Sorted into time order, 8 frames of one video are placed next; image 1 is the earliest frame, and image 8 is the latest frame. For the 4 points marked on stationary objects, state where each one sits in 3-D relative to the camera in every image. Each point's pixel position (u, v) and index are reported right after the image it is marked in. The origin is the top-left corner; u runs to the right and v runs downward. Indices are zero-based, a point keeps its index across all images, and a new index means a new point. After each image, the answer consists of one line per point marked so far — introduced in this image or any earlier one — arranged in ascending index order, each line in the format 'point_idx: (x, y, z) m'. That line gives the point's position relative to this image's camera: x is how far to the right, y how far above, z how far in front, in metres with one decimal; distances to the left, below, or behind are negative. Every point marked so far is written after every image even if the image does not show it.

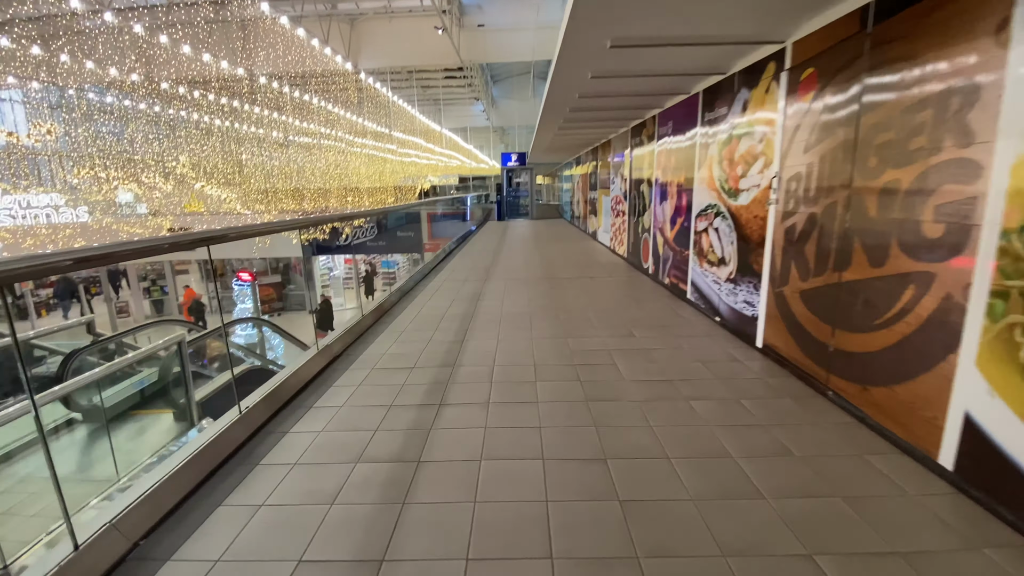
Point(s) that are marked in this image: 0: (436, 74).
0: (-2.5, +7.0, +15.8) m
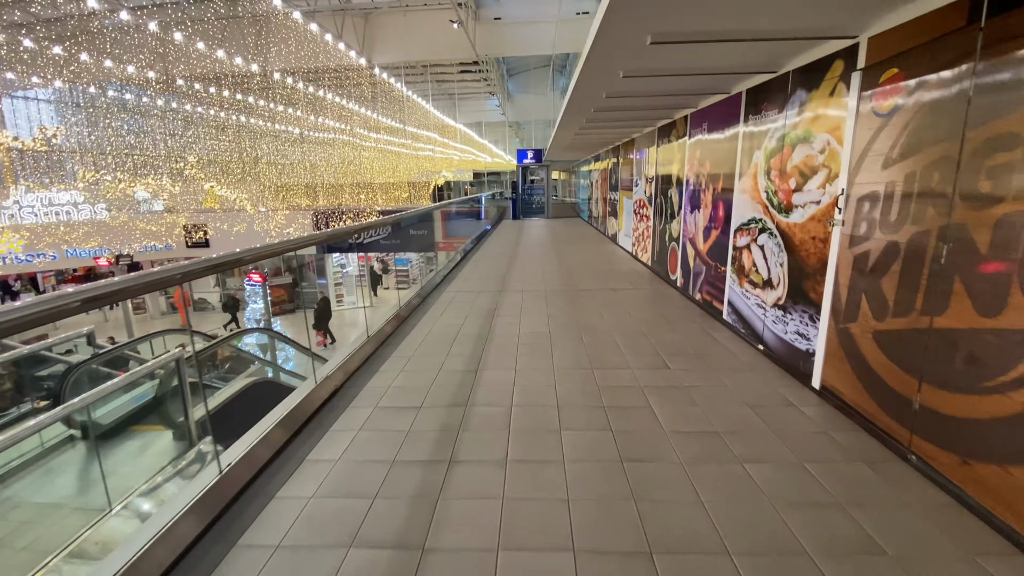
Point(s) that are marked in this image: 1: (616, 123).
0: (-1.9, +7.0, +15.4) m
1: (+1.3, +2.0, +5.8) m
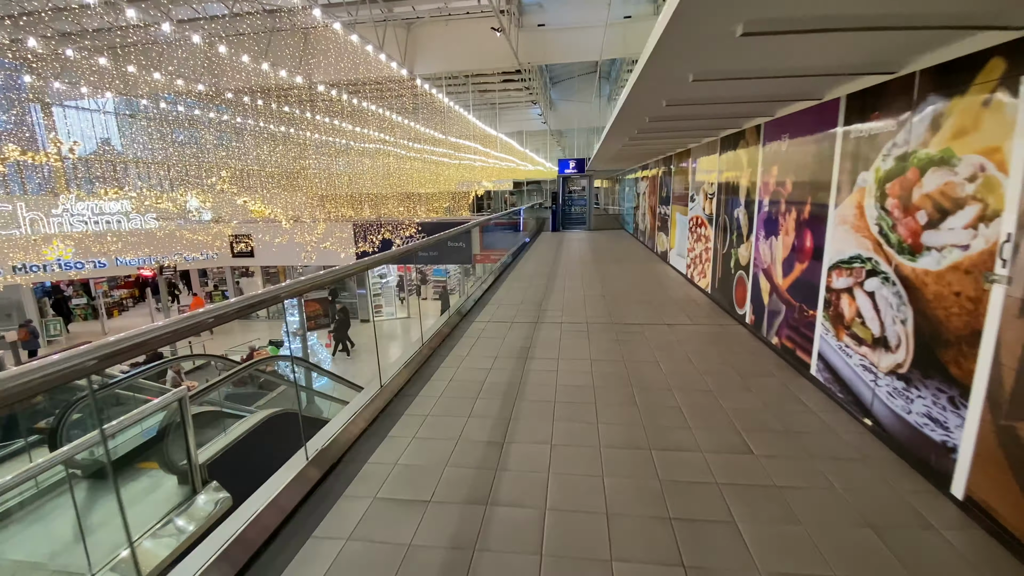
0: (-0.6, +6.6, +15.1) m
1: (+1.7, +1.7, +5.3) m
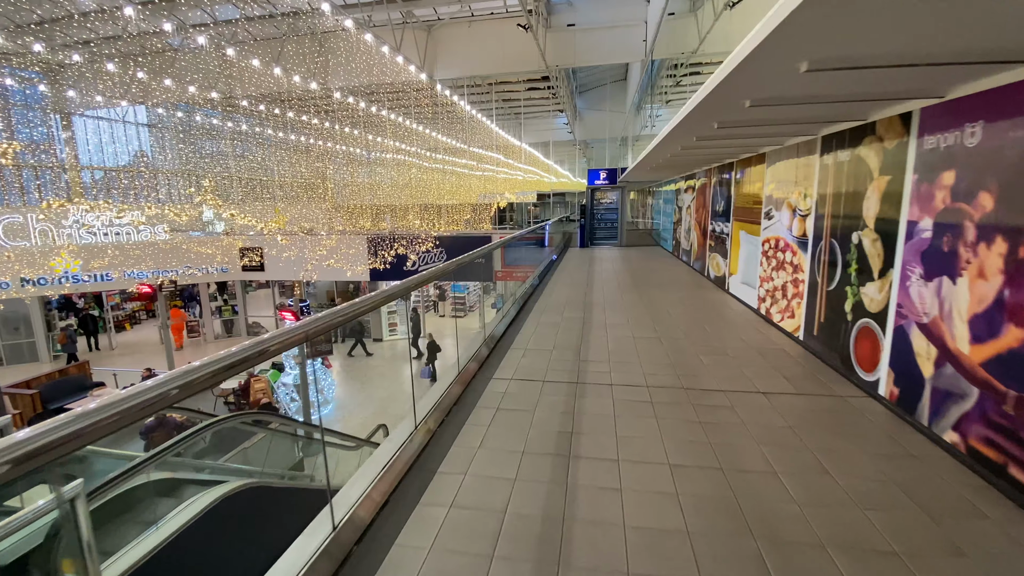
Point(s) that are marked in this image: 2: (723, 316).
0: (+0.2, +6.0, +14.3) m
1: (+2.0, +1.3, +4.2) m
2: (+2.0, -0.3, +4.5) m
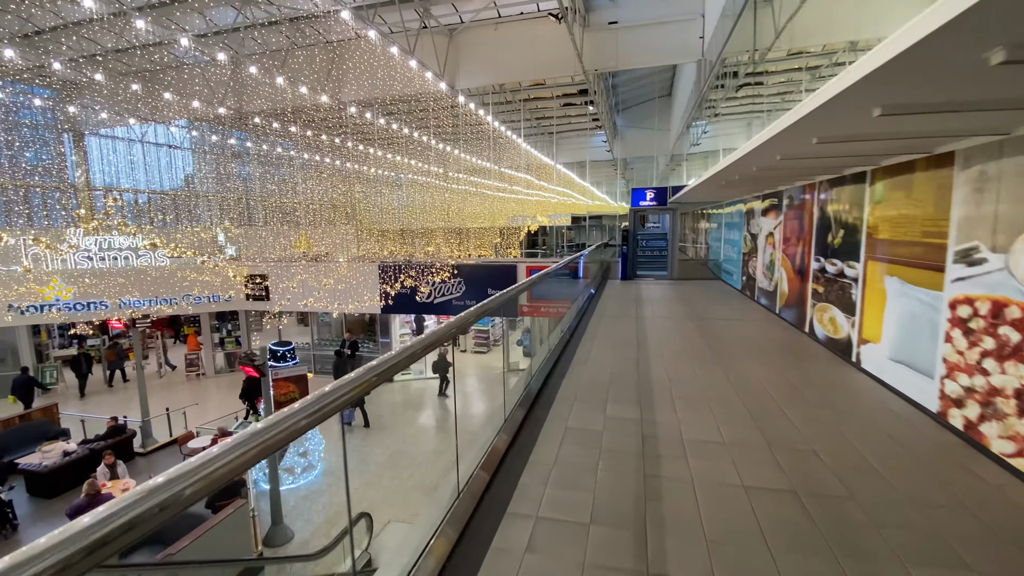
0: (+1.1, +5.1, +12.8) m
1: (+2.1, +0.8, +2.4) m
2: (+2.1, -0.8, +2.7) m
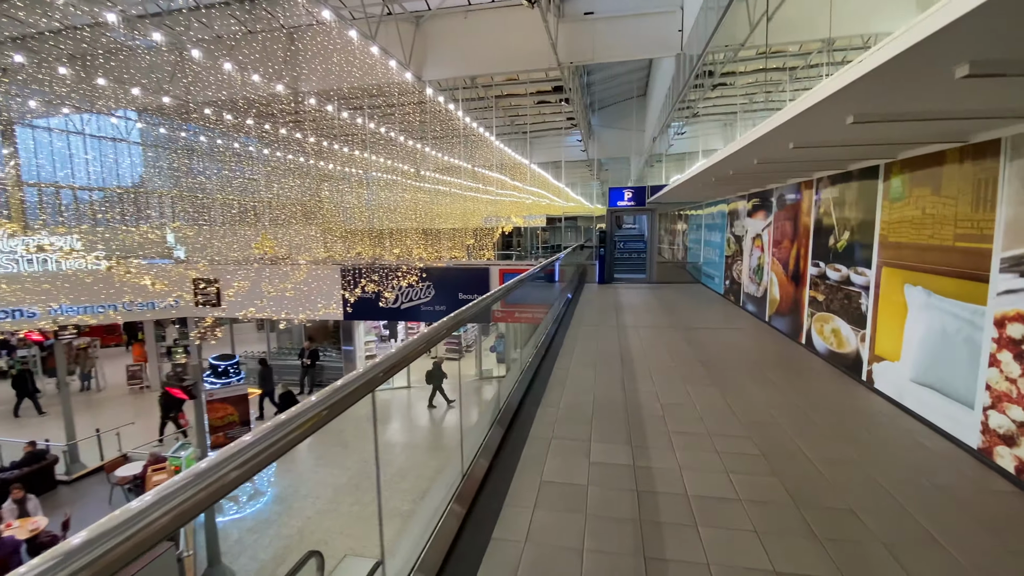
0: (+0.4, +5.0, +12.3) m
1: (+1.9, +0.8, +1.9) m
2: (+1.9, -0.8, +2.2) m
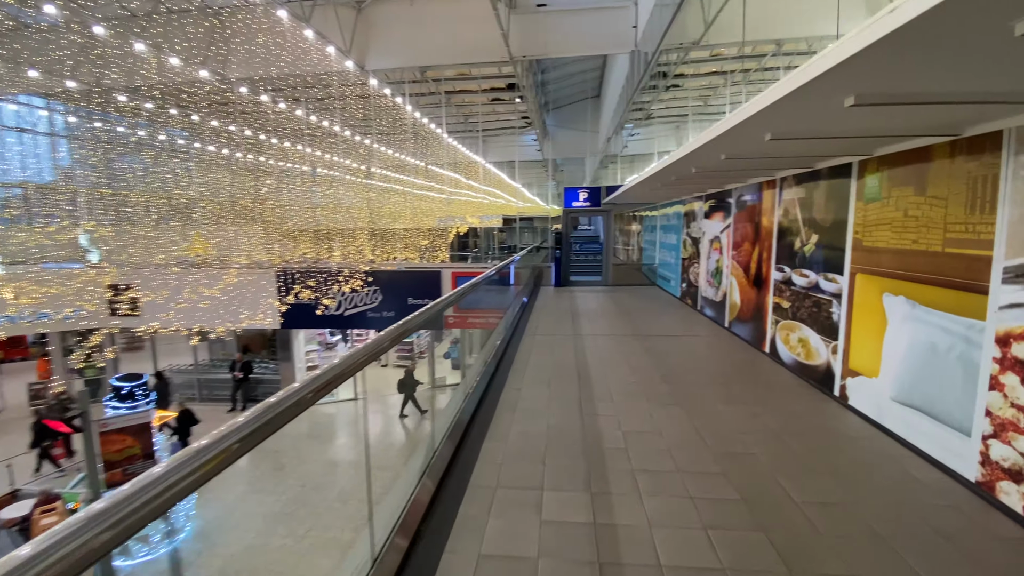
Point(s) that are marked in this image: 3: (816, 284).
0: (-0.8, +4.9, +11.8) m
1: (+1.6, +0.7, +1.6) m
2: (+1.6, -0.9, +1.9) m
3: (+2.1, 0.0, +3.3) m
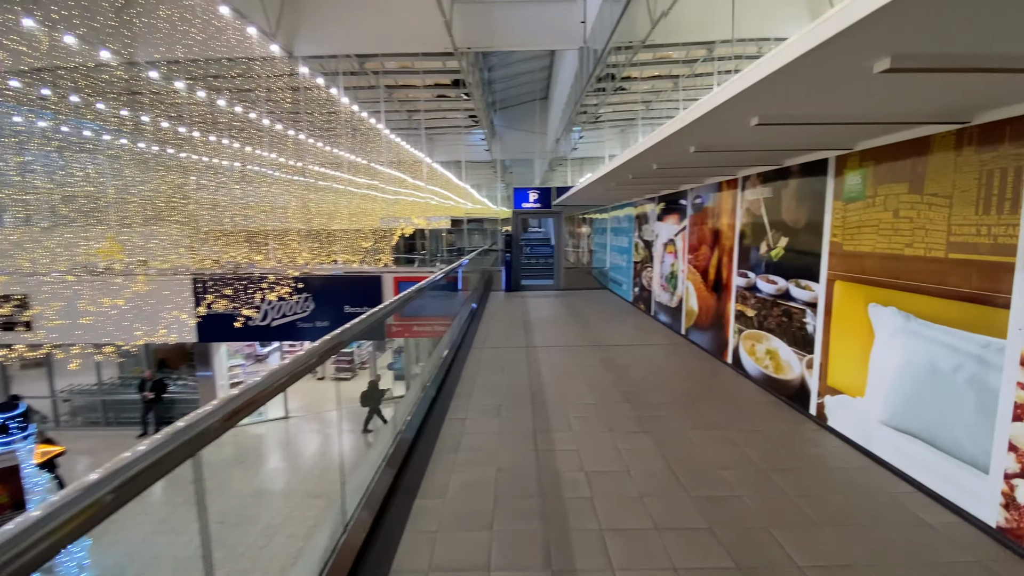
0: (-2.1, +4.8, +11.2) m
1: (+1.5, +0.7, +1.3) m
2: (+1.4, -0.9, +1.6) m
3: (+1.7, 0.0, +3.0) m
